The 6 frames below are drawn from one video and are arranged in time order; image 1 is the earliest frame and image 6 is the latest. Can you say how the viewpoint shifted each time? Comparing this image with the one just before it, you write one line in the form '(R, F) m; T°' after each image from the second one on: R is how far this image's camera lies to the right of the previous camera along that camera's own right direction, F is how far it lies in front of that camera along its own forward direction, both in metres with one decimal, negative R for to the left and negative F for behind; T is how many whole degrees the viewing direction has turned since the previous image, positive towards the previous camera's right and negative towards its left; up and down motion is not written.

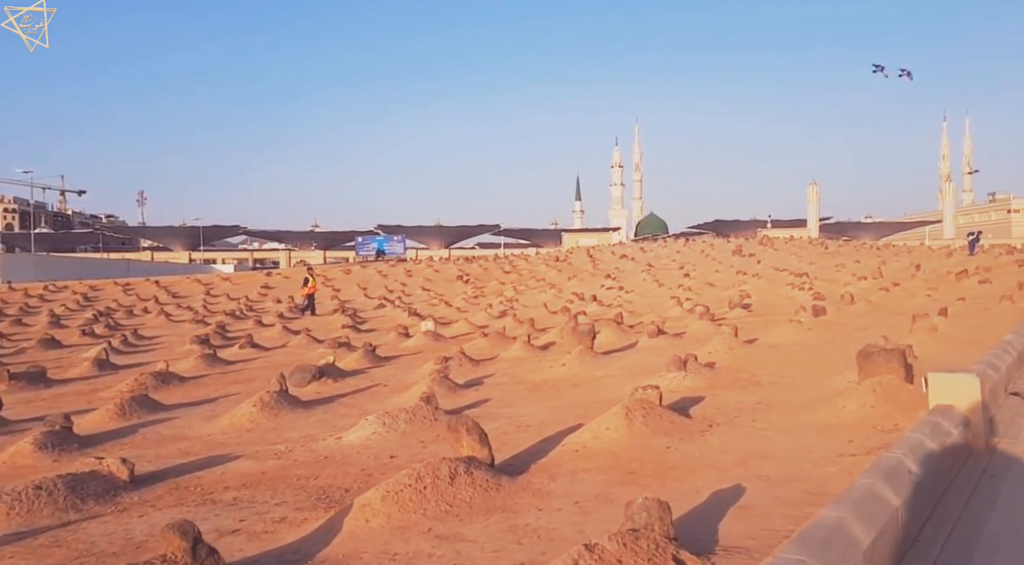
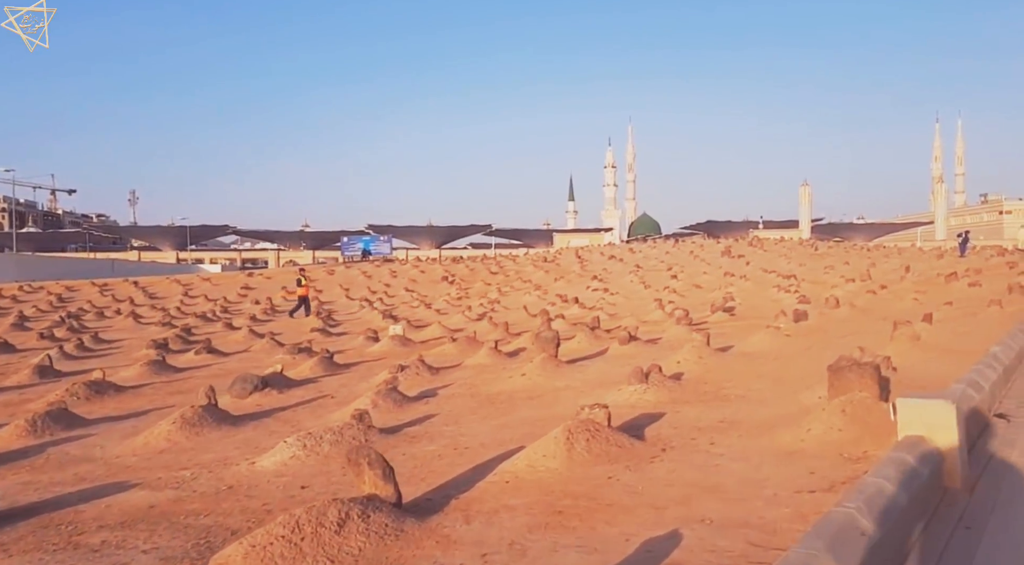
(+0.4, +0.7) m; 0°
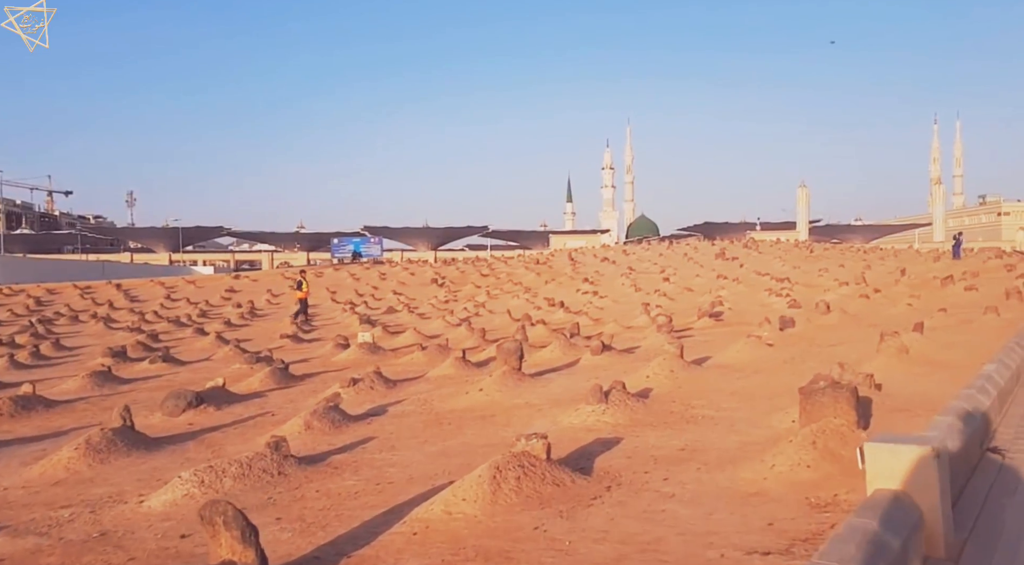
(+0.4, +0.8) m; 0°
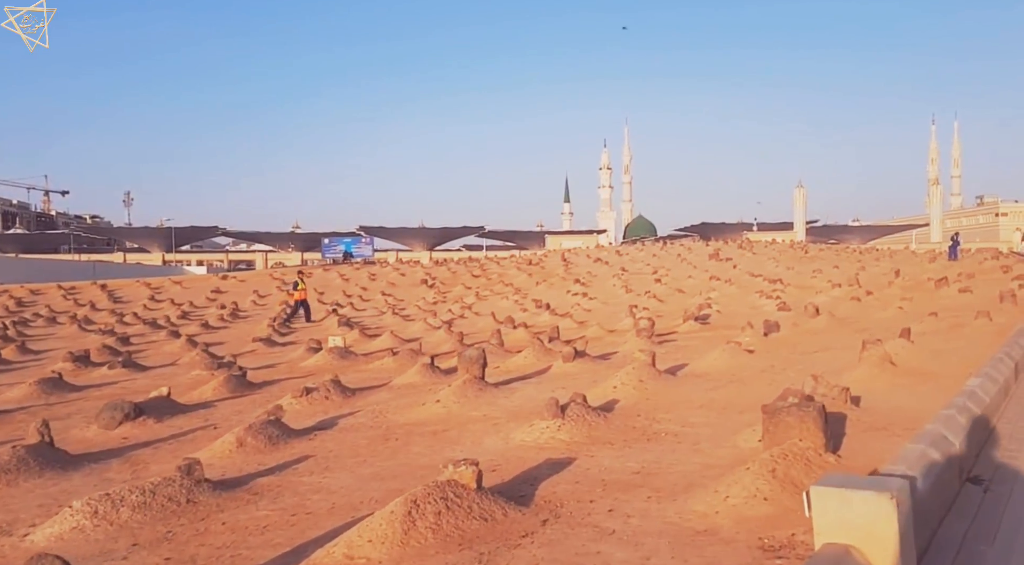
(+0.4, +0.6) m; 0°
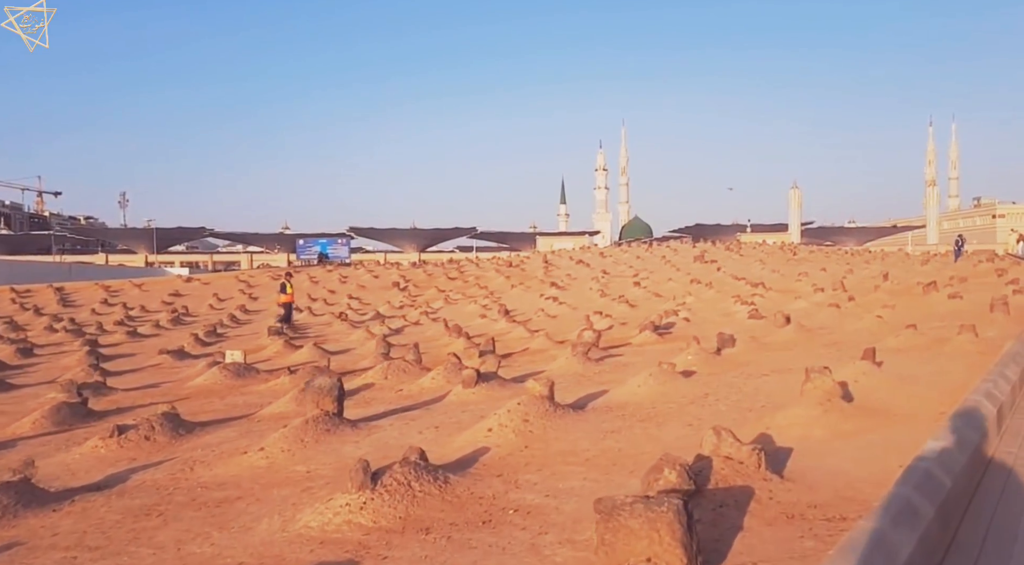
(+1.1, +1.9) m; 0°
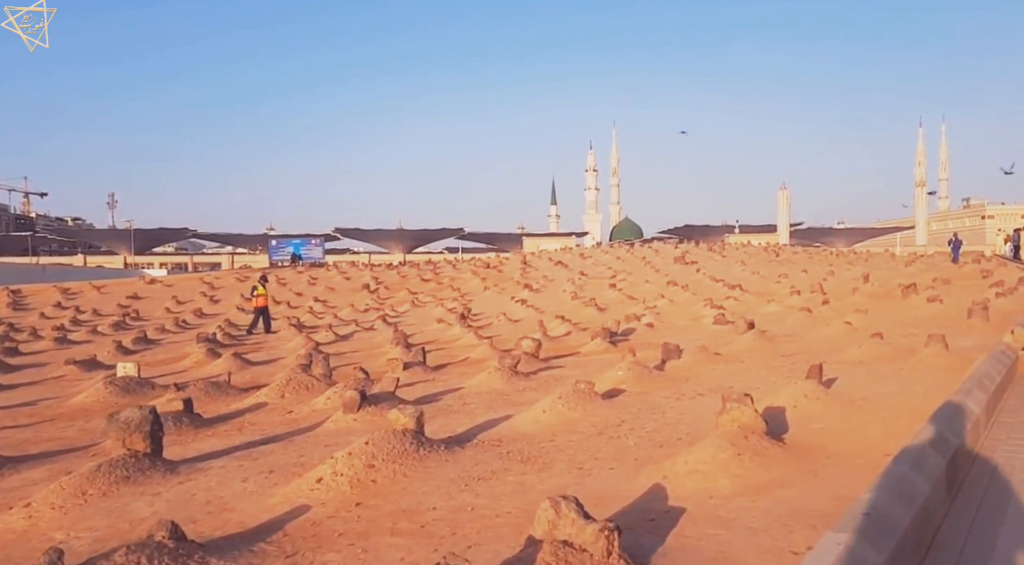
(+0.9, +1.4) m; +1°
